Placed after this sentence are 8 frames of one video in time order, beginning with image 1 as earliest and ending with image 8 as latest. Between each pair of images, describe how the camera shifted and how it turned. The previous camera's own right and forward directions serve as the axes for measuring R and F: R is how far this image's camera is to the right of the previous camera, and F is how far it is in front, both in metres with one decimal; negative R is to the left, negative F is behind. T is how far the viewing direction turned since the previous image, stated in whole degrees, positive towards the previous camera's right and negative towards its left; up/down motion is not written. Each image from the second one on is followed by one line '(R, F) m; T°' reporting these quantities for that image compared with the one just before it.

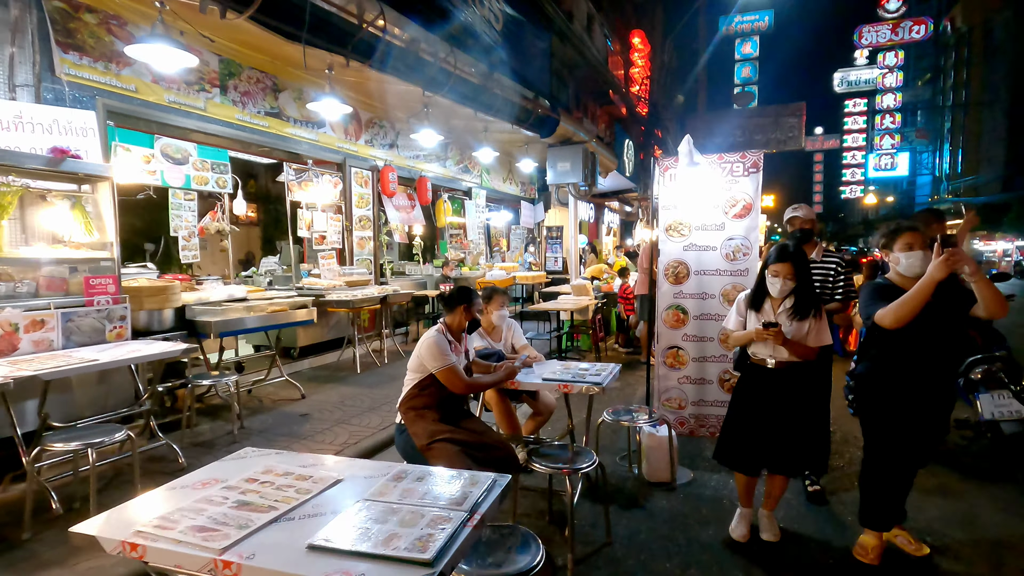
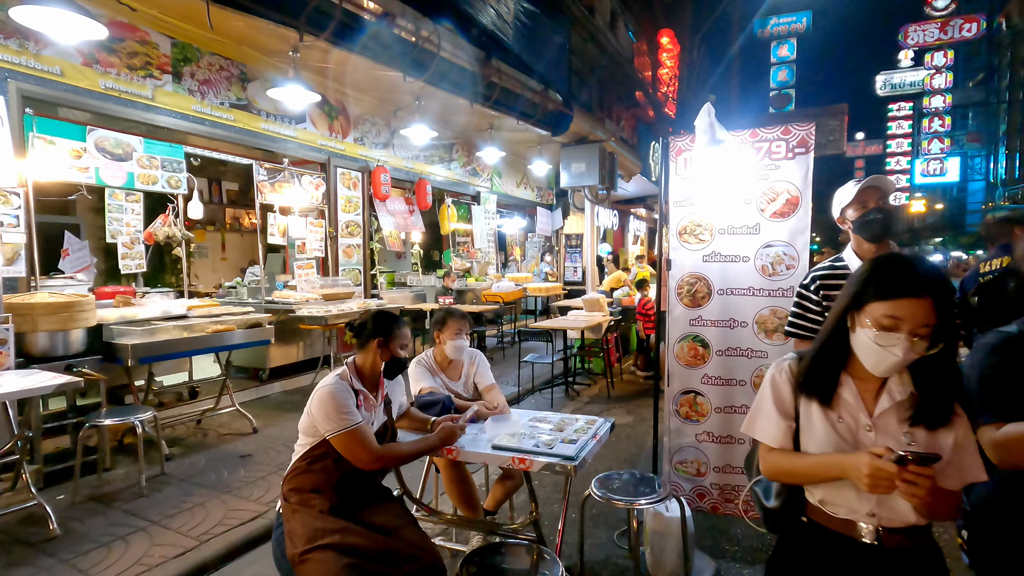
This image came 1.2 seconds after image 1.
(+0.4, +1.0) m; -3°
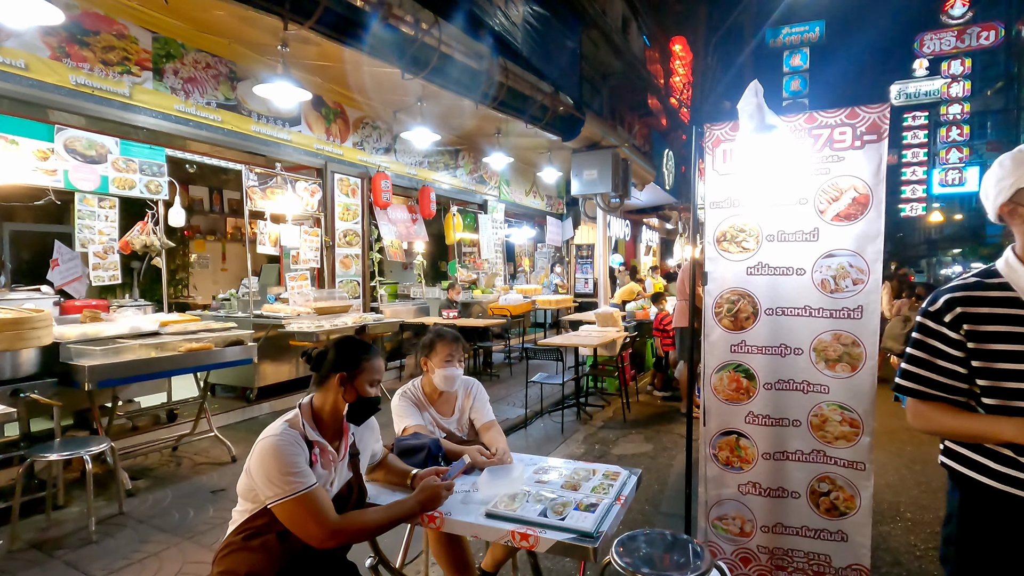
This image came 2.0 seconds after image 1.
(0.0, +0.5) m; -1°
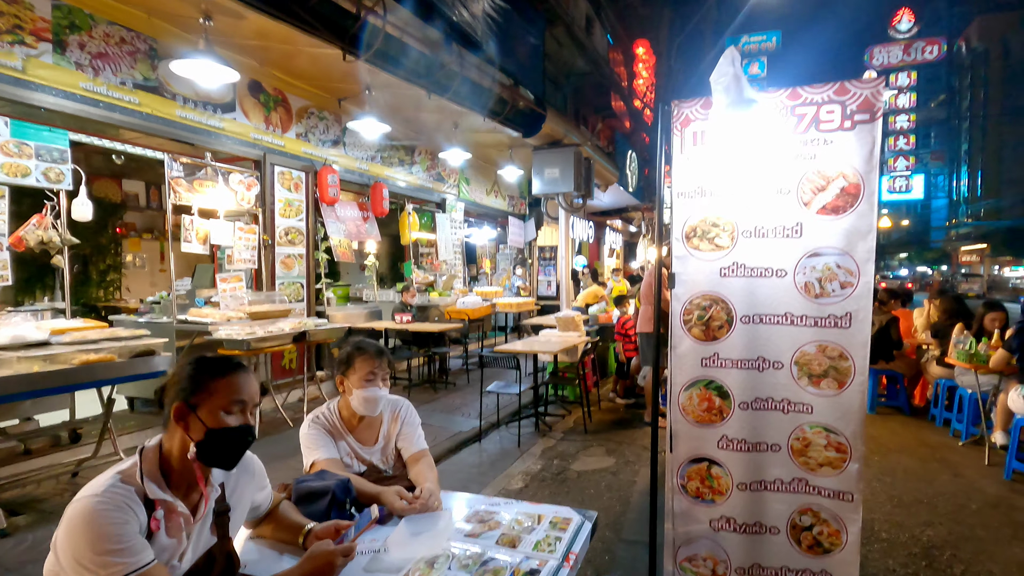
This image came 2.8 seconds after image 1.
(+0.1, +0.4) m; +4°
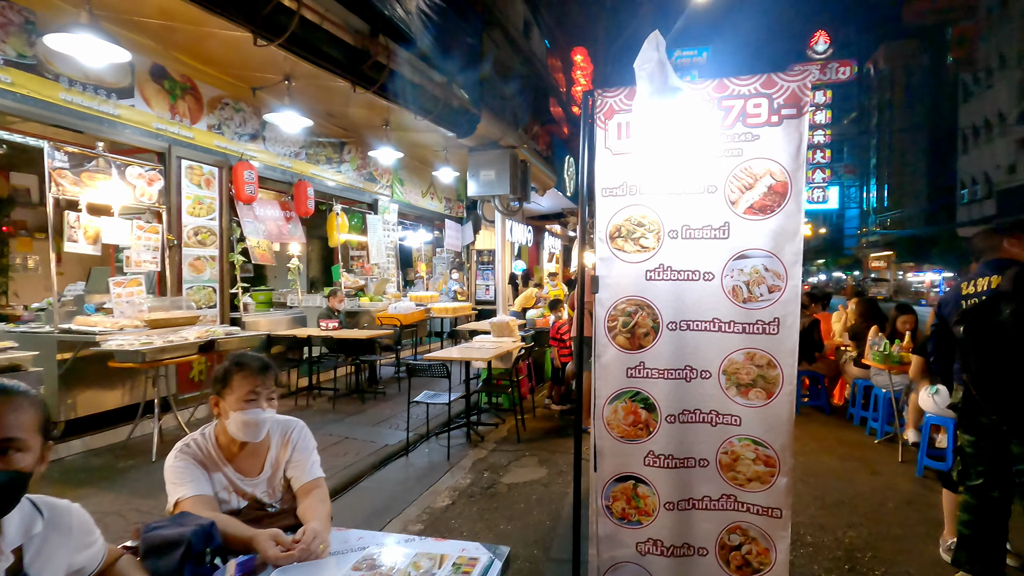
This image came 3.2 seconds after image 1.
(+0.1, +0.2) m; +6°
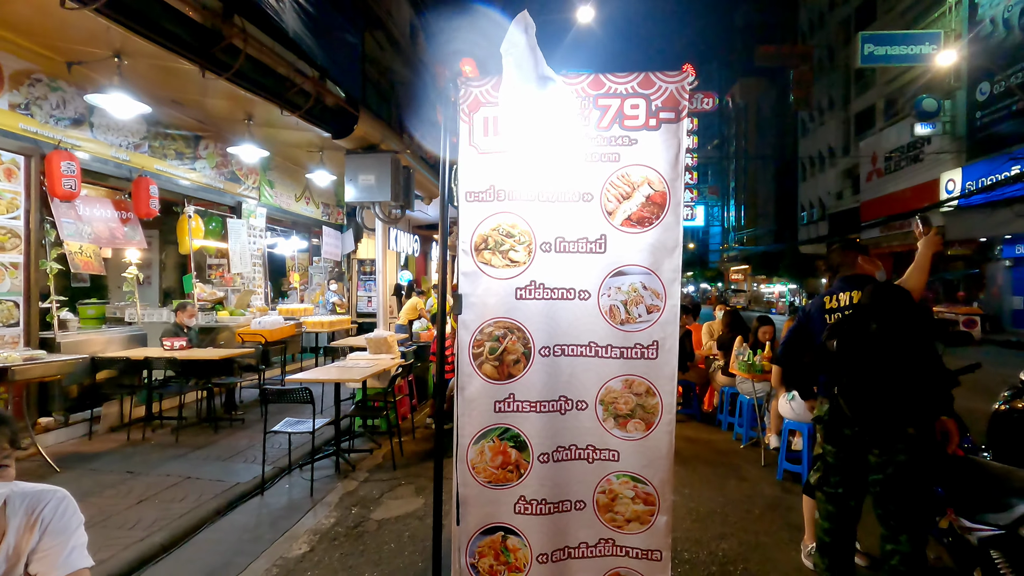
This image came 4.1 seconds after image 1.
(+0.1, +0.3) m; +12°
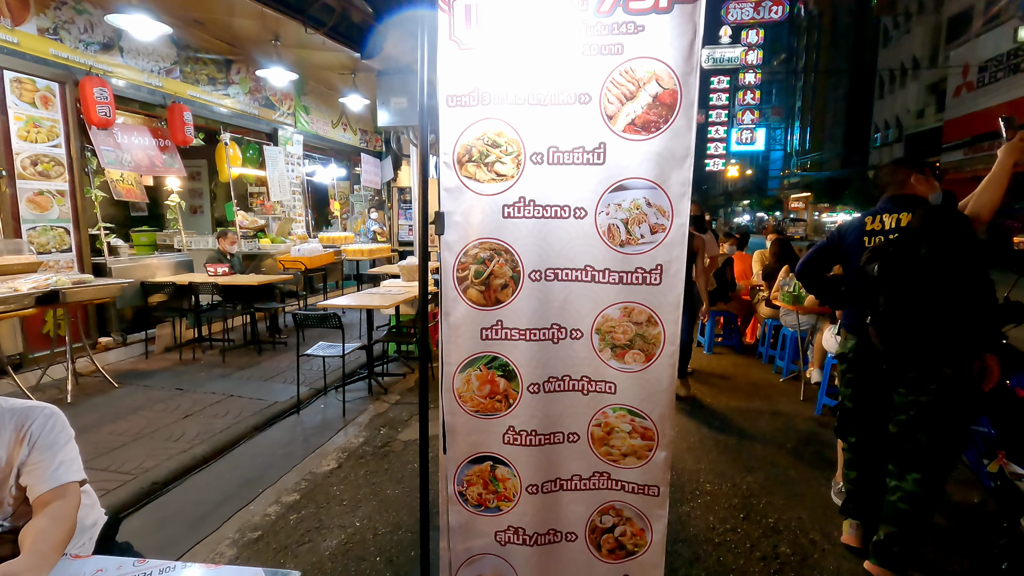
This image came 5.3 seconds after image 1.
(+0.2, +0.2) m; -5°
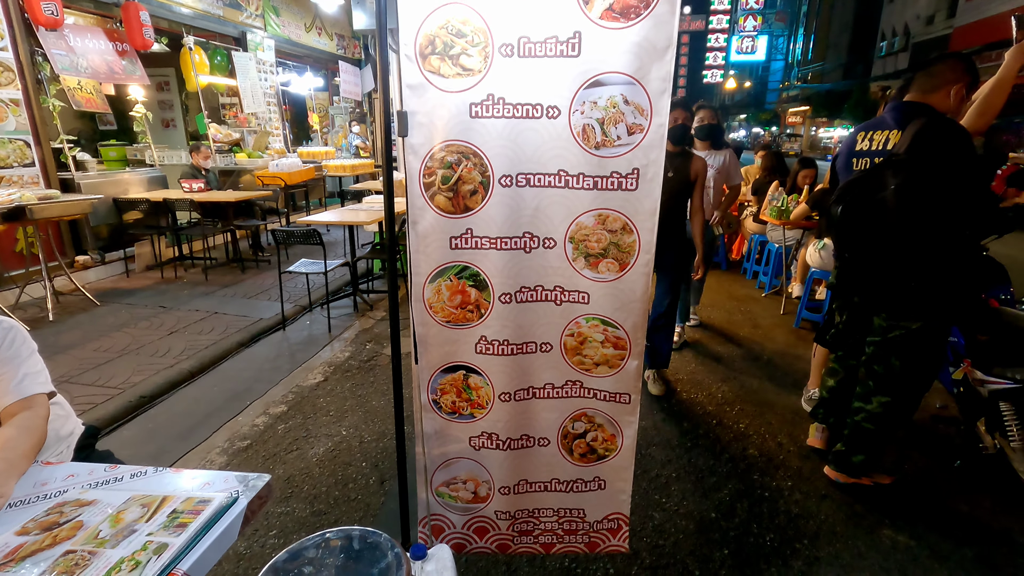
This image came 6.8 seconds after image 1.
(+0.1, 0.0) m; +1°
